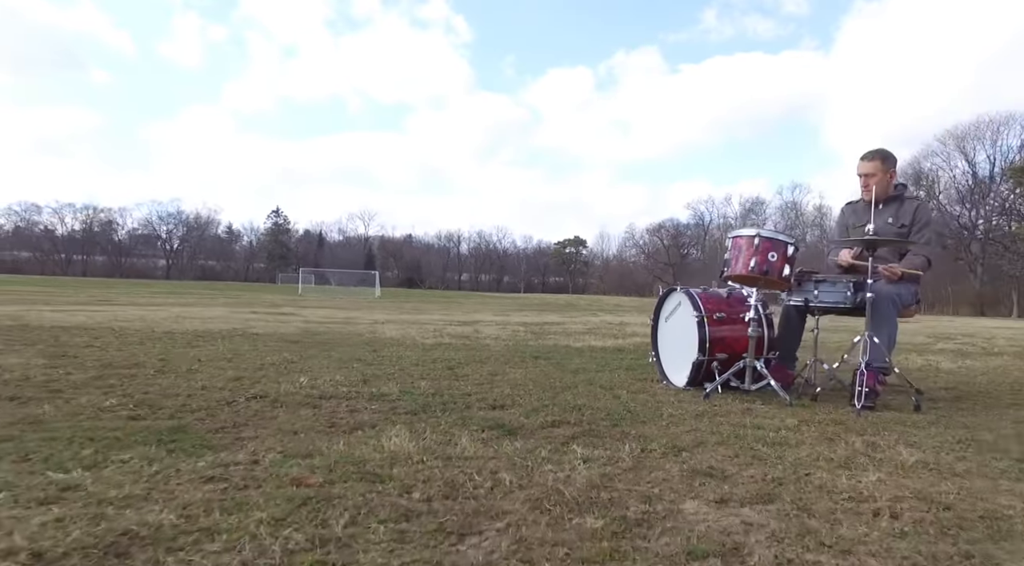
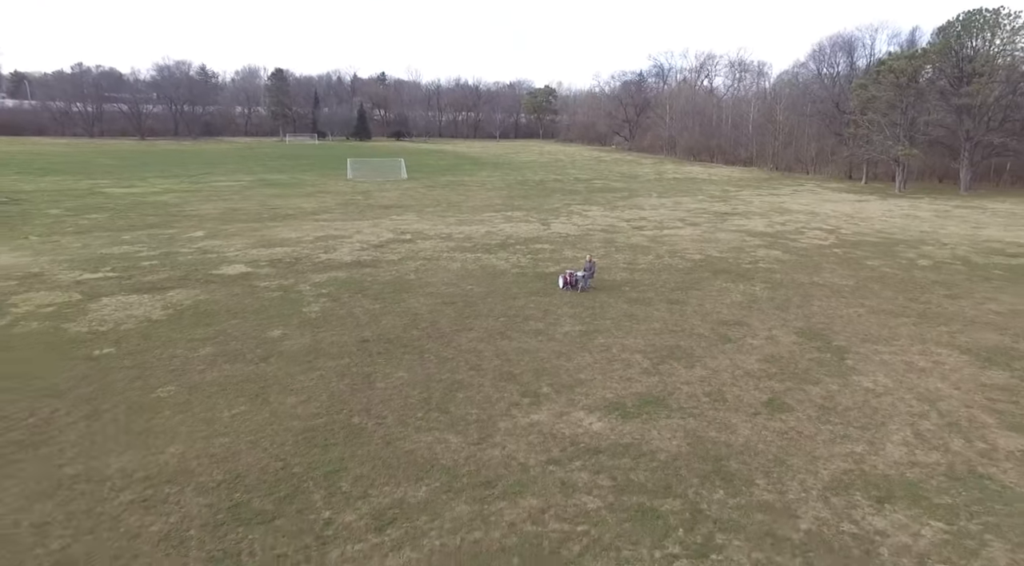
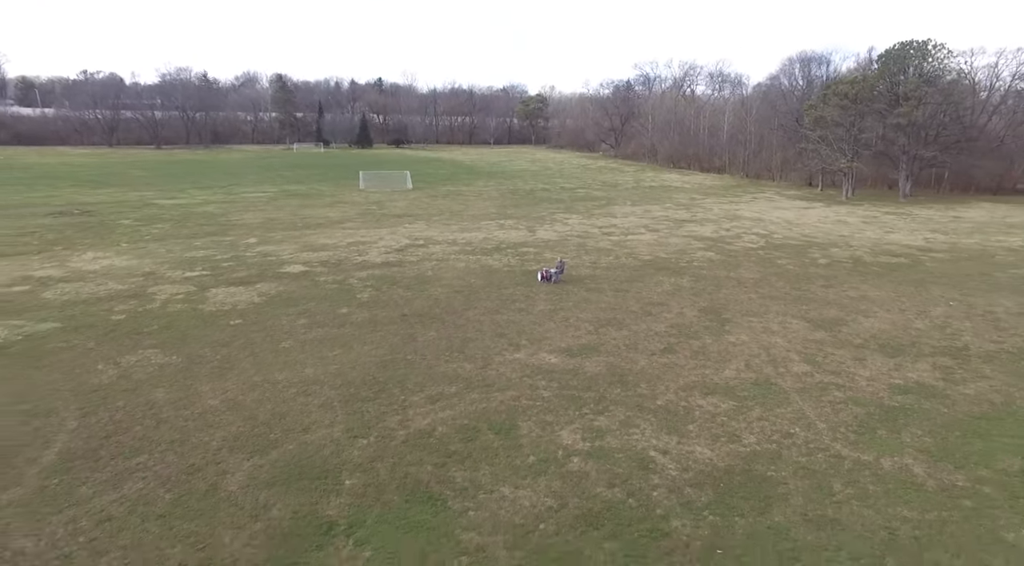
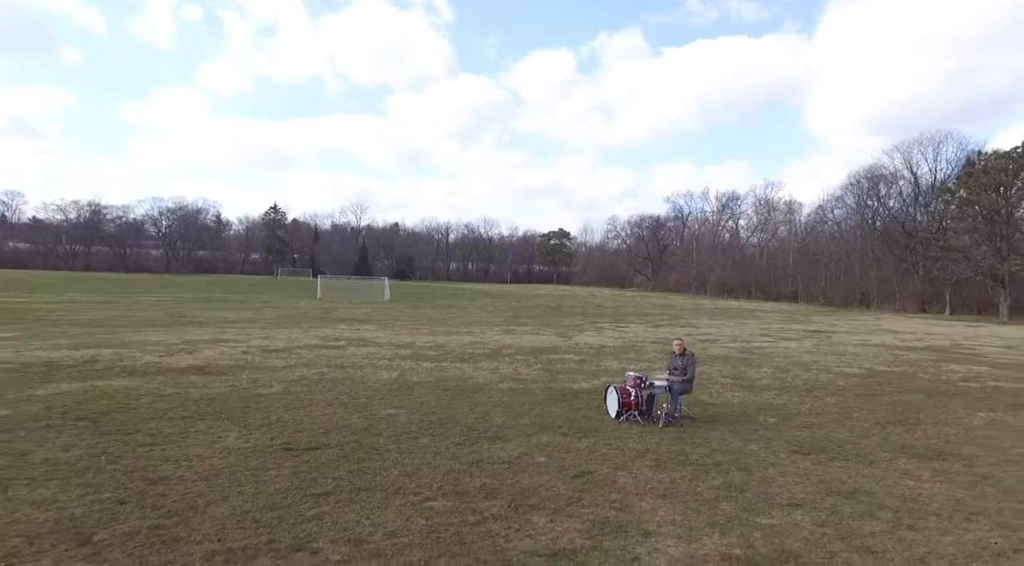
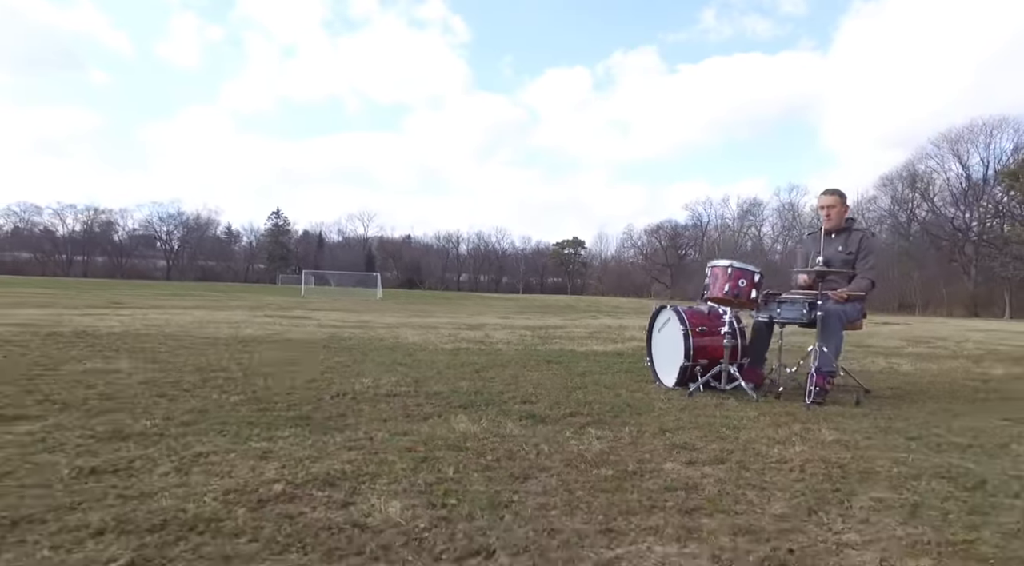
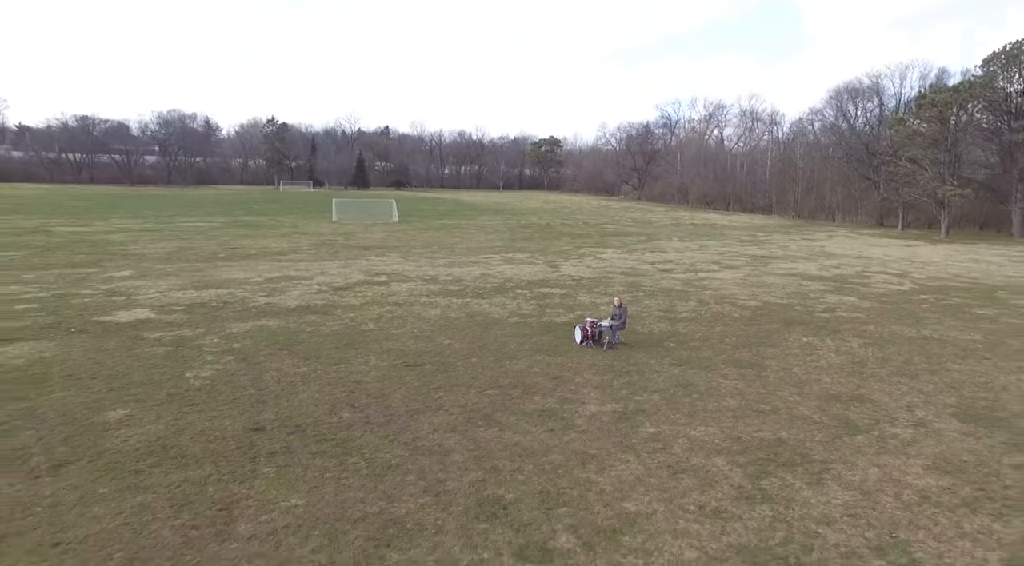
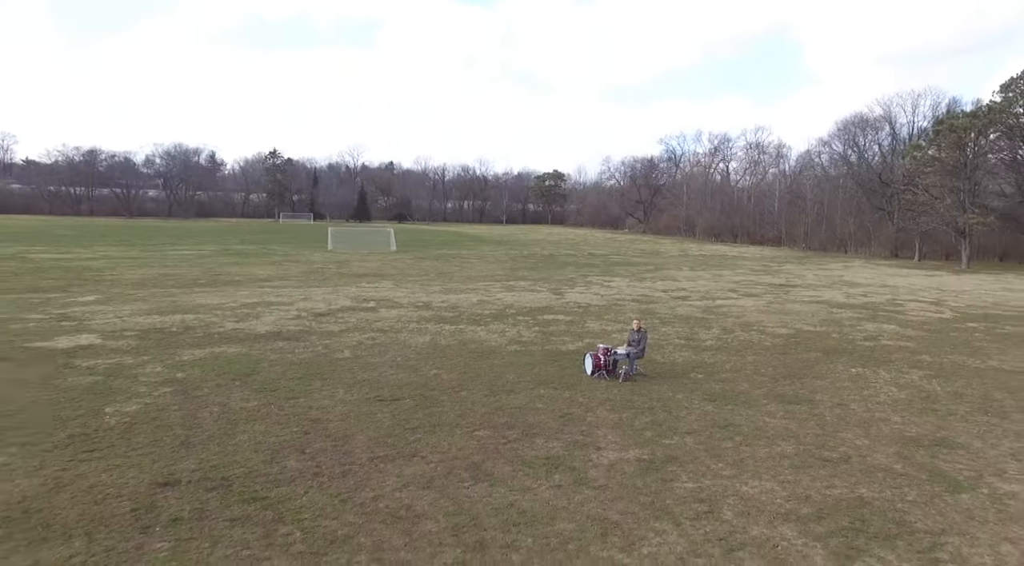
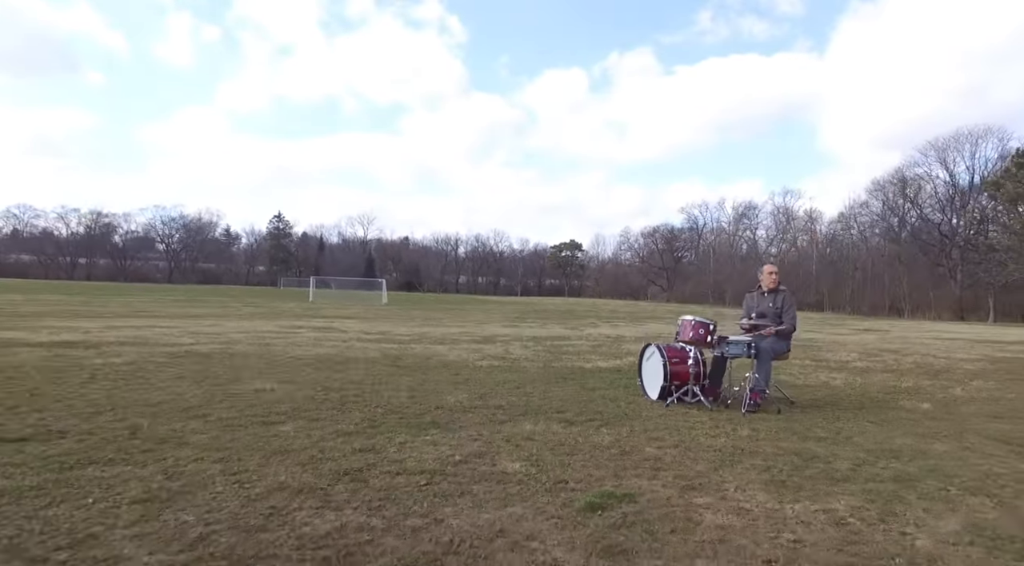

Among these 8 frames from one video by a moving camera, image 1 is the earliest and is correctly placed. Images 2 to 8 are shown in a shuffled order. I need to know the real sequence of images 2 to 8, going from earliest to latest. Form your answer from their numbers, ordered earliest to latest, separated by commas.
5, 8, 4, 7, 6, 2, 3
